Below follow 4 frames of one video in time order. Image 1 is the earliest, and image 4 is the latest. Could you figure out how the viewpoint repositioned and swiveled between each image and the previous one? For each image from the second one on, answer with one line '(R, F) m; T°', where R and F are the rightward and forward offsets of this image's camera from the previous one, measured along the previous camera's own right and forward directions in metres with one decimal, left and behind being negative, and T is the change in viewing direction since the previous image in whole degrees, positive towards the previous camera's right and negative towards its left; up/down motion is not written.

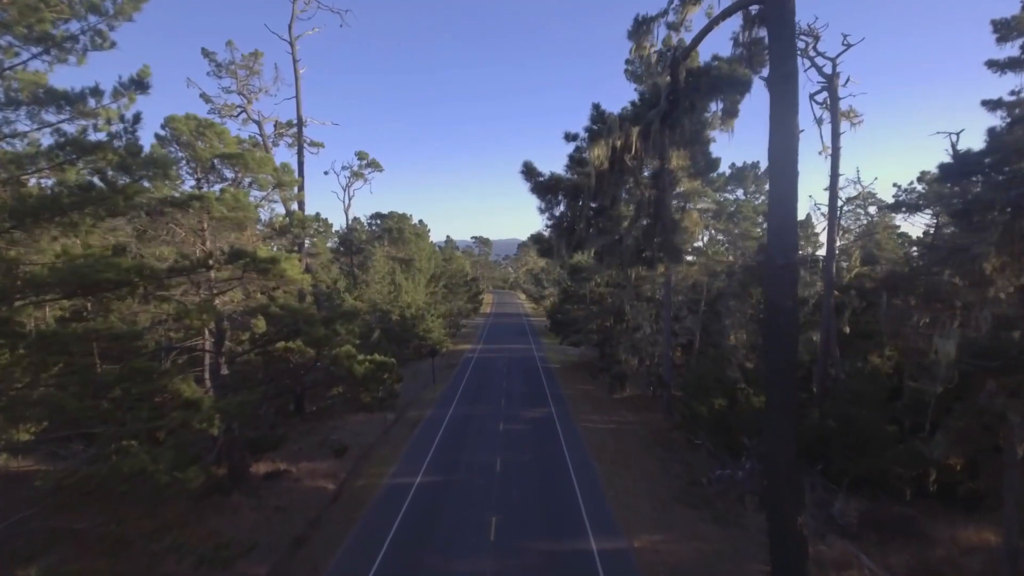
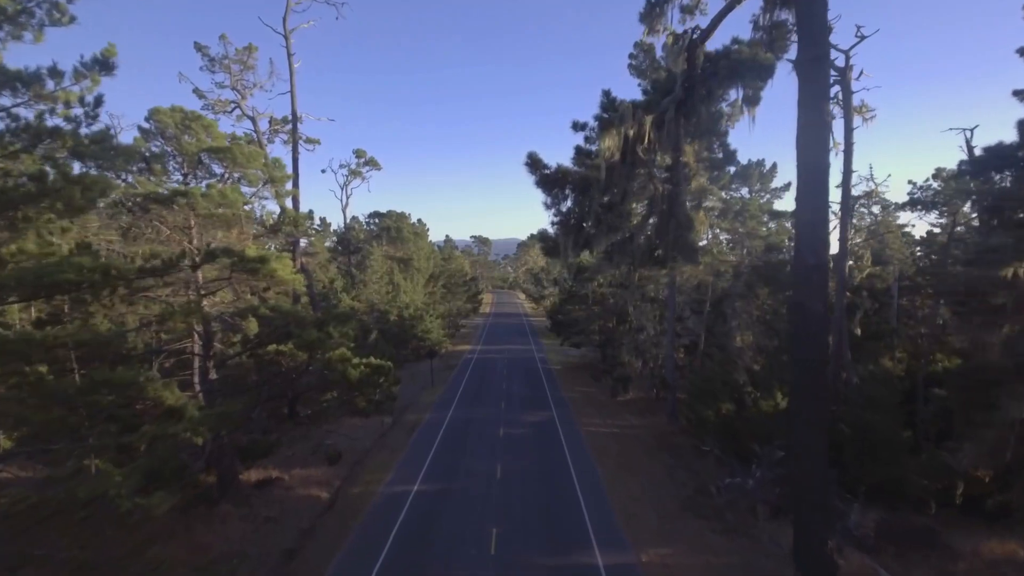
(0.0, +0.6) m; 0°
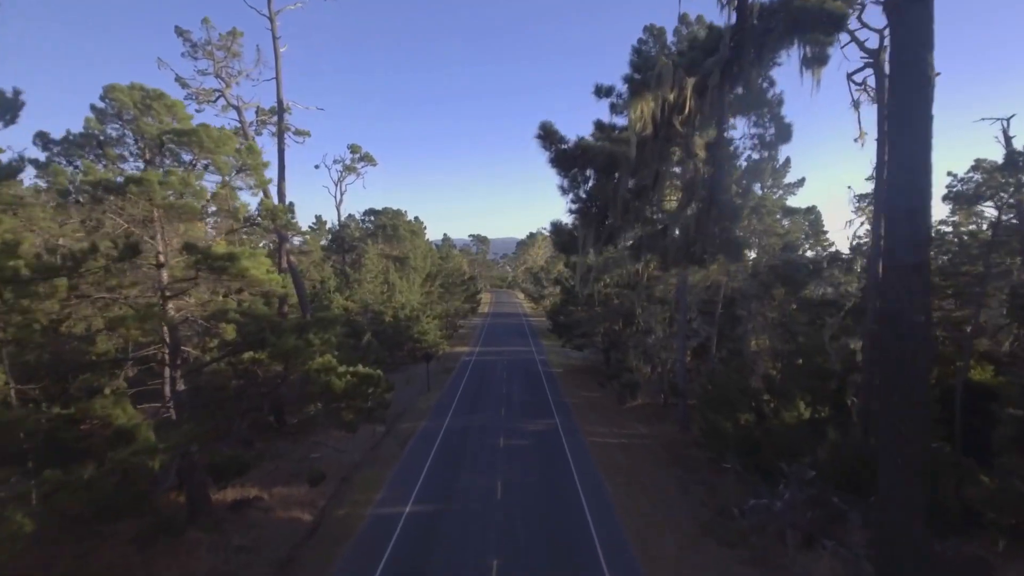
(-0.1, +1.4) m; 0°
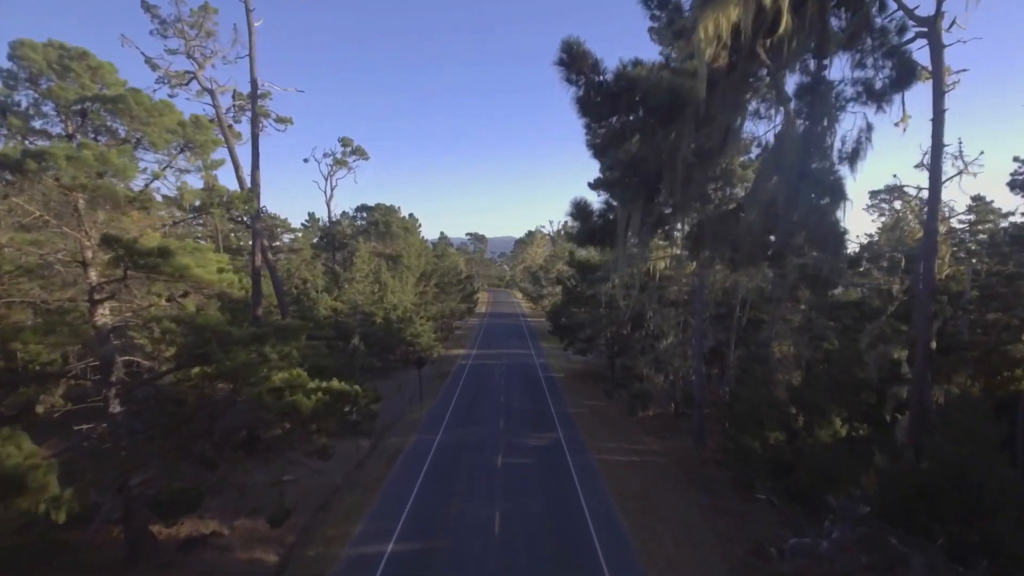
(0.0, +2.0) m; 0°
